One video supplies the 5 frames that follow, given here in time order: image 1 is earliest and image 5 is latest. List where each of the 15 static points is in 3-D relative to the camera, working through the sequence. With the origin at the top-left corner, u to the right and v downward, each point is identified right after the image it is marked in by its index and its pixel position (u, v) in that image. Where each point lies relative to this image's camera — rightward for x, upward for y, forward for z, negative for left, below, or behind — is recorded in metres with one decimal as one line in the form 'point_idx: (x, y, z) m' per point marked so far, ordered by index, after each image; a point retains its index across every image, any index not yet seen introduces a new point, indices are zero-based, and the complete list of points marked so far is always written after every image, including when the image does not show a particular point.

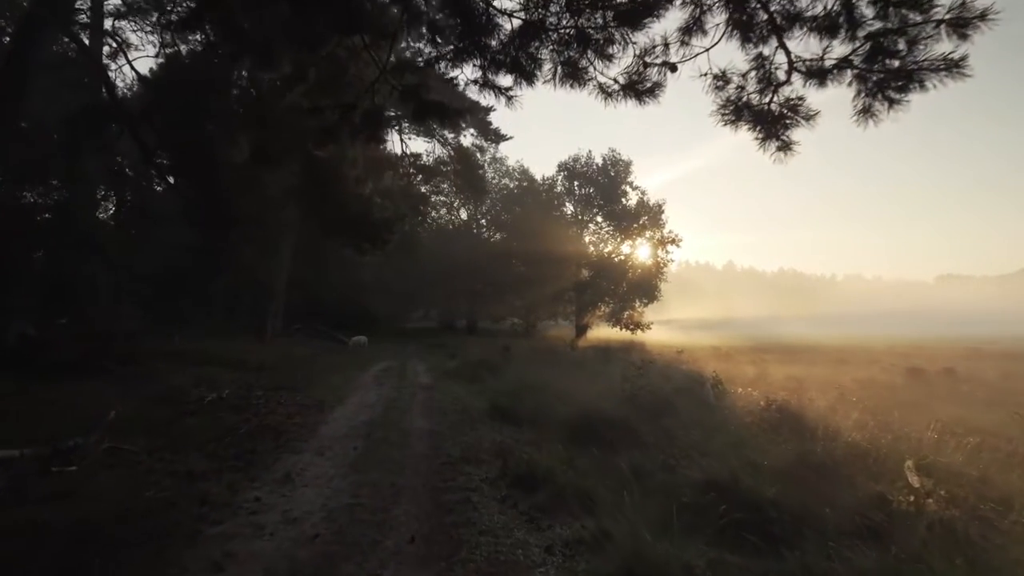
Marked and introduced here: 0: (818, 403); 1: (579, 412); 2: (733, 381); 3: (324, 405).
0: (+7.1, -2.7, +15.4) m
1: (+1.3, -2.4, +12.6) m
2: (+6.5, -2.8, +19.9) m
3: (-4.4, -2.7, +15.5) m
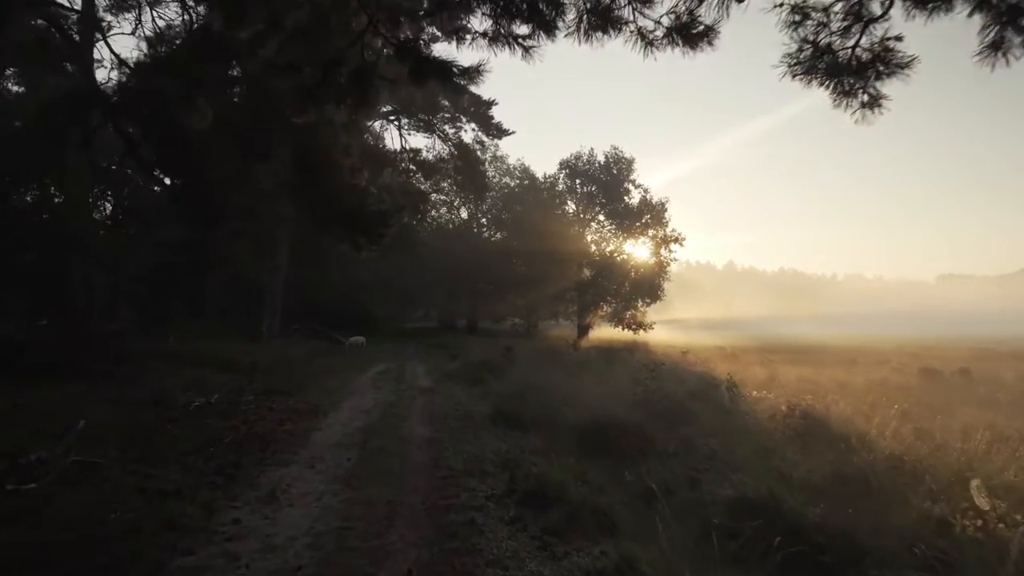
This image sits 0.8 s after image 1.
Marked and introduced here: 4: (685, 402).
0: (+7.2, -2.6, +14.6) m
1: (+1.4, -2.3, +11.8) m
2: (+6.6, -2.7, +19.0) m
3: (-4.3, -2.7, +14.6) m
4: (+3.4, -2.3, +12.9) m
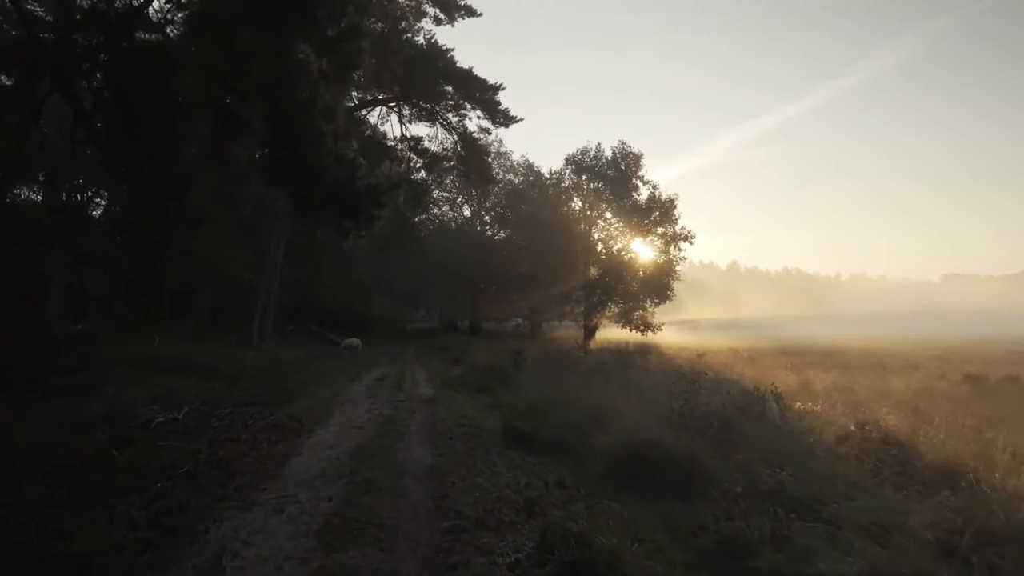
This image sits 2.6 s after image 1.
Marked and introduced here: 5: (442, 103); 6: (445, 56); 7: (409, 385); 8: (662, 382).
0: (+7.5, -2.6, +12.5) m
1: (+1.7, -2.2, +9.7) m
2: (+6.9, -2.7, +17.0) m
3: (-4.0, -2.6, +12.6) m
4: (+3.7, -2.2, +10.8) m
5: (-2.2, +5.5, +19.9) m
6: (-2.0, +6.8, +19.7) m
7: (-3.0, -2.9, +19.6) m
8: (+4.3, -2.7, +18.9) m
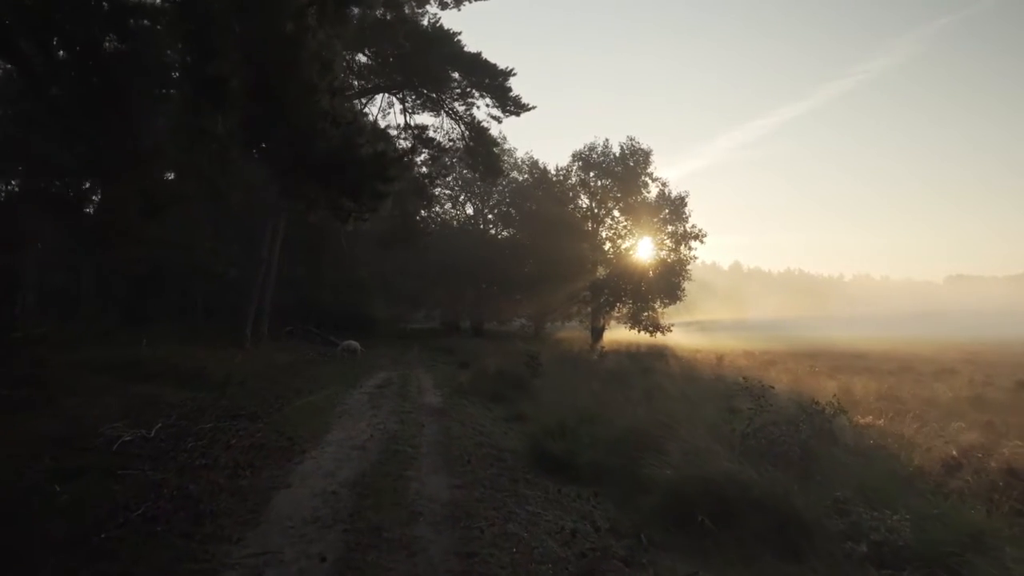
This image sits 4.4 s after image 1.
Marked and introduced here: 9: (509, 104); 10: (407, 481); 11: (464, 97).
0: (+7.9, -2.5, +10.6) m
1: (+2.1, -2.2, +7.9) m
2: (+7.4, -2.6, +15.1) m
3: (-3.6, -2.6, +10.8) m
4: (+4.1, -2.2, +9.0) m
5: (-1.7, +5.5, +18.1) m
6: (-1.6, +6.9, +17.9) m
7: (-2.6, -2.8, +17.8) m
8: (+4.7, -2.6, +17.1) m
9: (+0.1, +5.4, +18.7) m
10: (-1.4, -2.5, +8.6) m
11: (-1.3, +5.4, +18.4) m
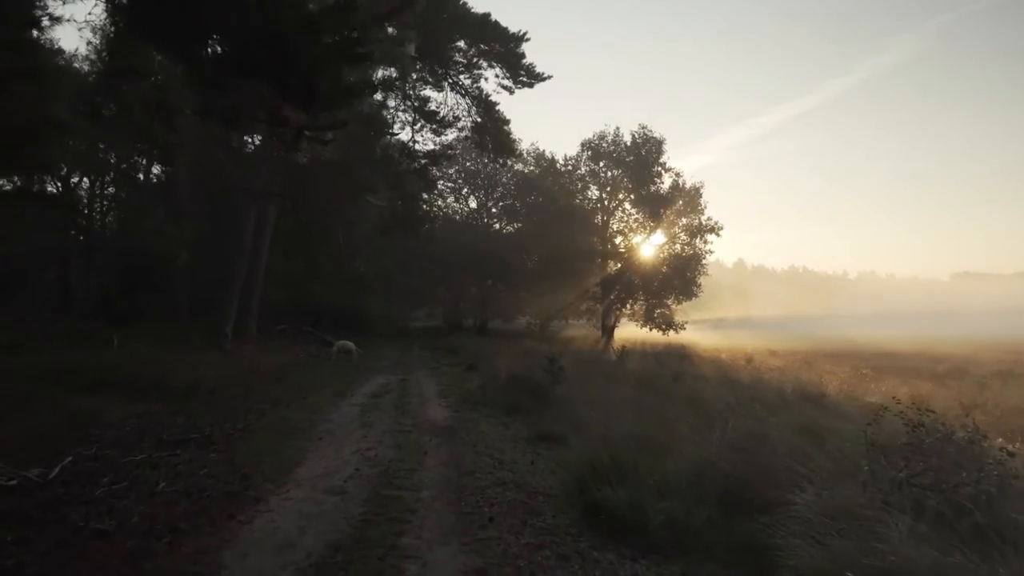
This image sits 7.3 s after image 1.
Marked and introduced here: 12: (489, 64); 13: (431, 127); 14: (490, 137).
0: (+8.4, -2.3, +7.6) m
1: (+2.5, -2.0, +4.8) m
2: (+7.8, -2.4, +12.1) m
3: (-3.1, -2.4, +7.7) m
4: (+4.6, -2.0, +6.0) m
5: (-1.3, +5.8, +15.0) m
6: (-1.1, +7.1, +14.8) m
7: (-2.1, -2.6, +14.7) m
8: (+5.2, -2.4, +14.1) m
9: (+0.5, +5.6, +15.6) m
10: (-0.9, -2.4, +5.6) m
11: (-0.8, +5.7, +15.3) m
12: (-0.4, +5.7, +15.3) m
13: (-2.1, +4.5, +16.9) m
14: (-0.5, +4.2, +16.8) m
